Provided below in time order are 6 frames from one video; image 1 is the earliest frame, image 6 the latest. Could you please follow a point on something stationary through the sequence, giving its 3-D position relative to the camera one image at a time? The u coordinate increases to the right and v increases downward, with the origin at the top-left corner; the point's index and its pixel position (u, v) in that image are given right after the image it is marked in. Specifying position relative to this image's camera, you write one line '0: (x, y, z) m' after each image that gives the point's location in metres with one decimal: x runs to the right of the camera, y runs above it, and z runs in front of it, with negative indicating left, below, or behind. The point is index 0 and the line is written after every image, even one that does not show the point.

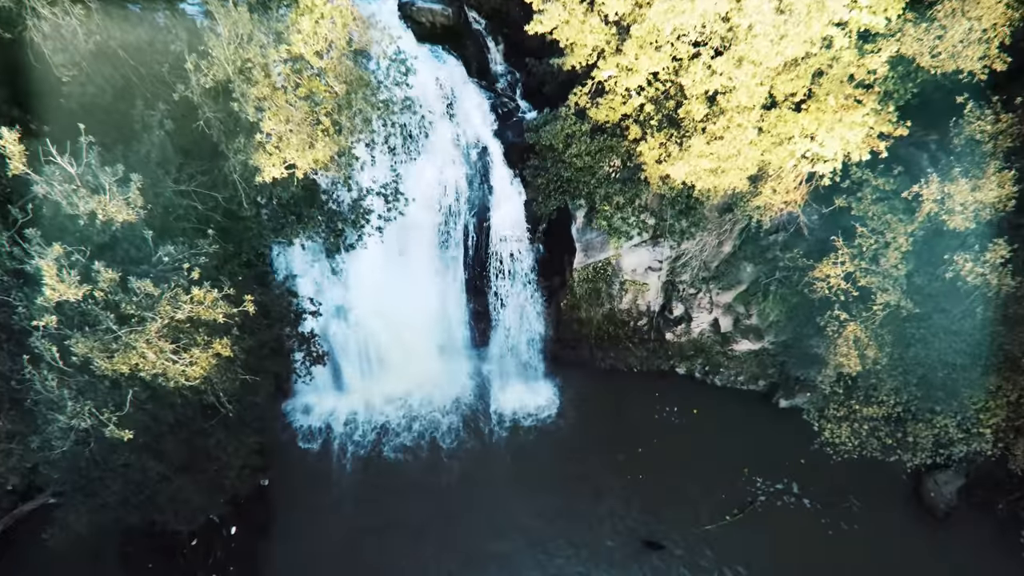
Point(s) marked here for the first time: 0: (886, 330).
0: (+8.0, -0.7, +12.4) m
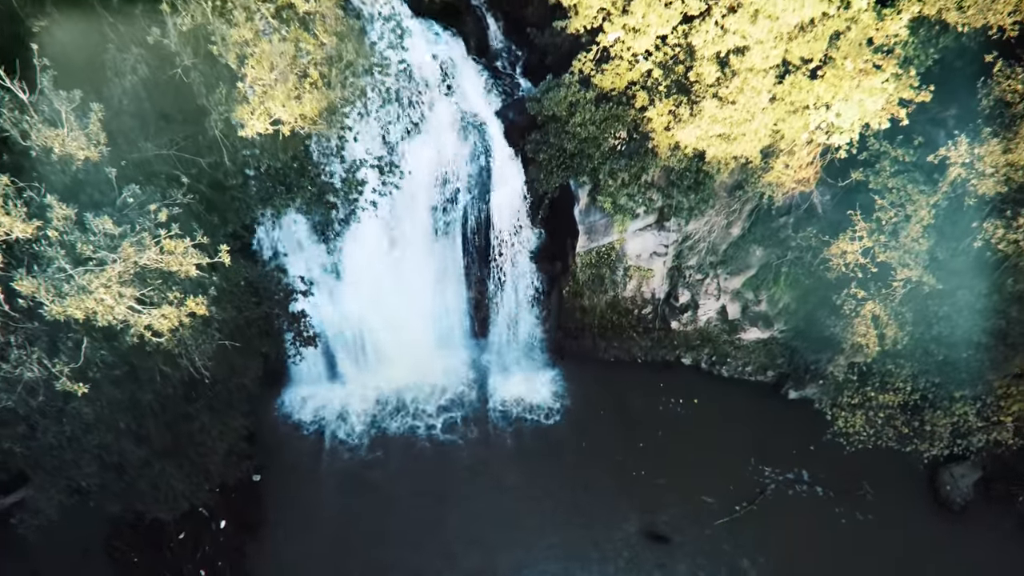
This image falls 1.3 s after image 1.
0: (+8.0, -0.3, +11.9) m
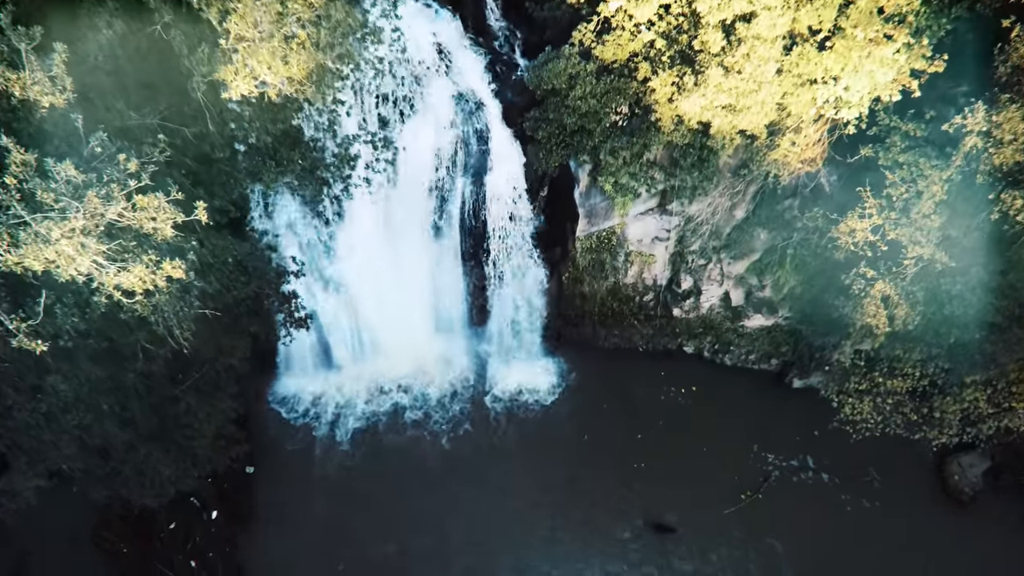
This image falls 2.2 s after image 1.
0: (+8.0, +0.1, +11.5) m
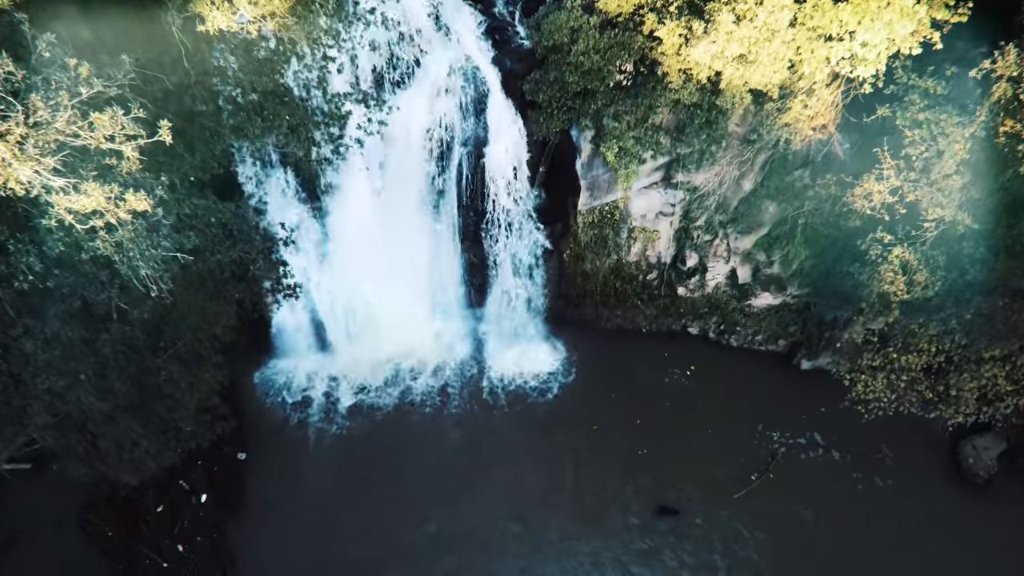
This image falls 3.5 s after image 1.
0: (+7.9, +0.6, +11.0) m
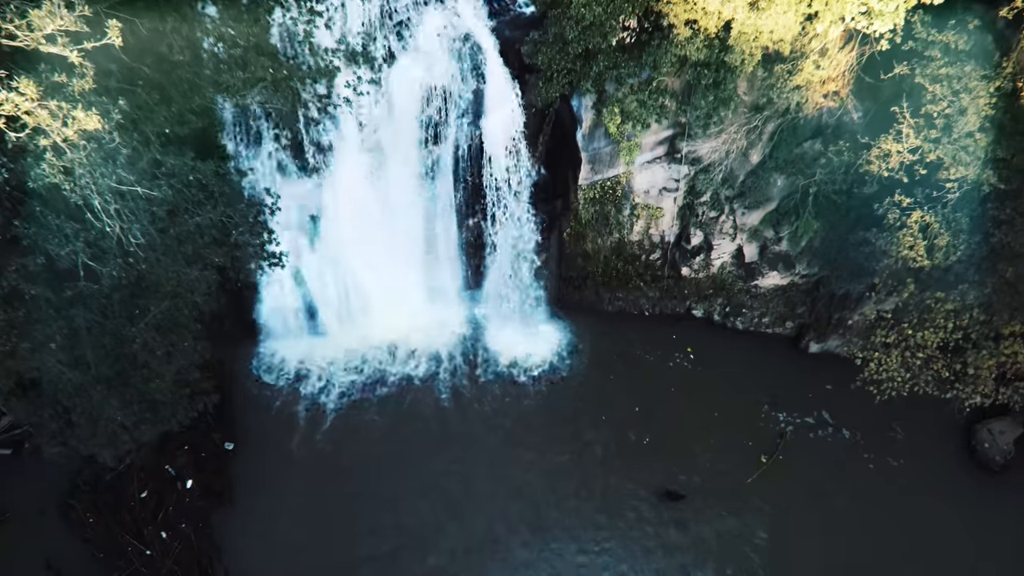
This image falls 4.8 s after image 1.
0: (+7.9, +1.2, +10.5) m
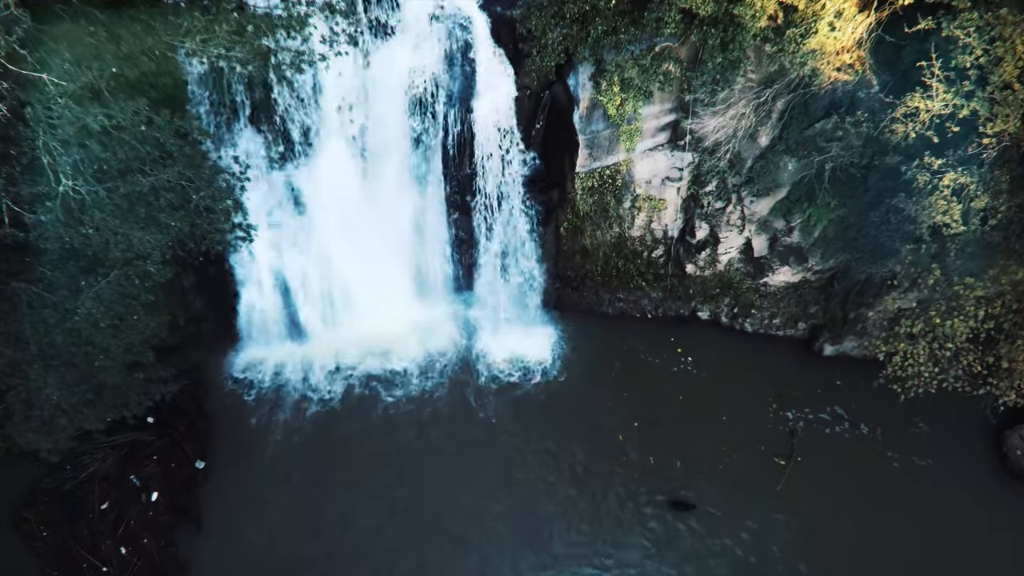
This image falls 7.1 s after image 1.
0: (+7.8, +1.5, +9.6) m
